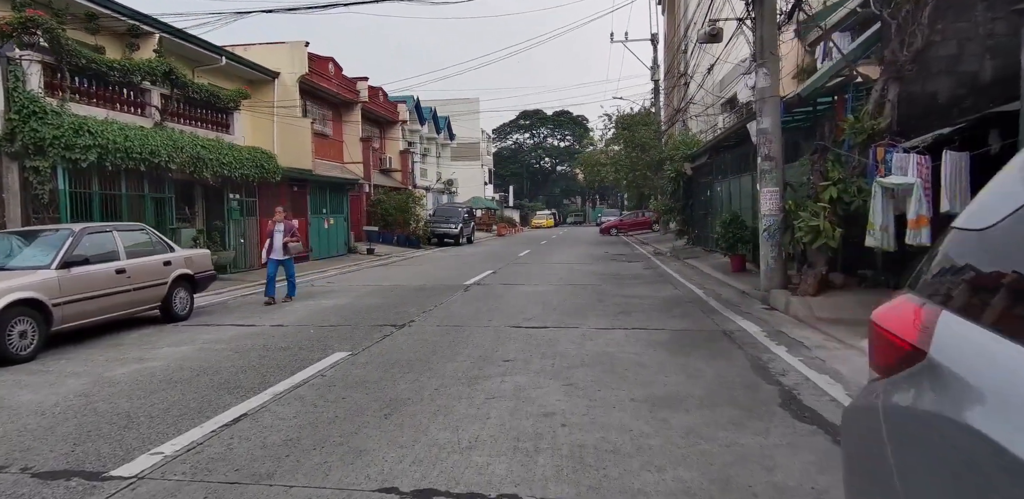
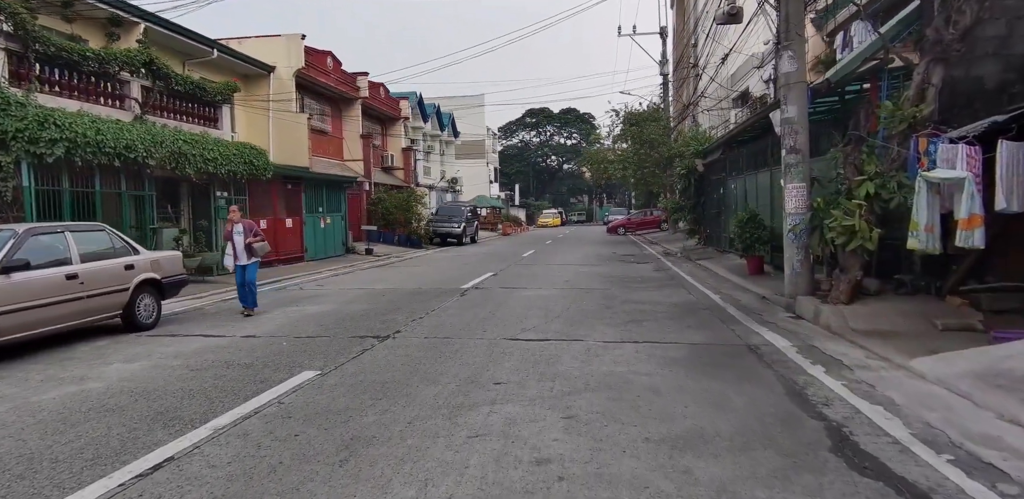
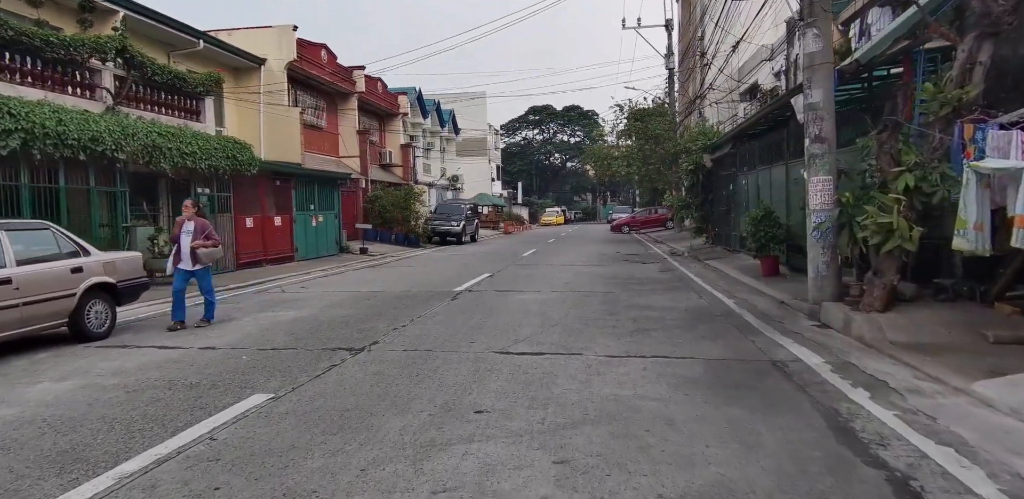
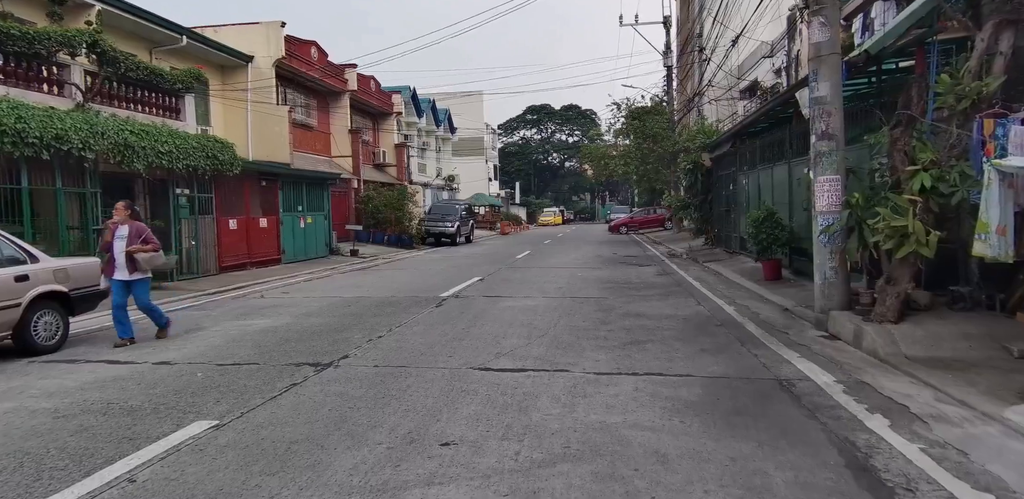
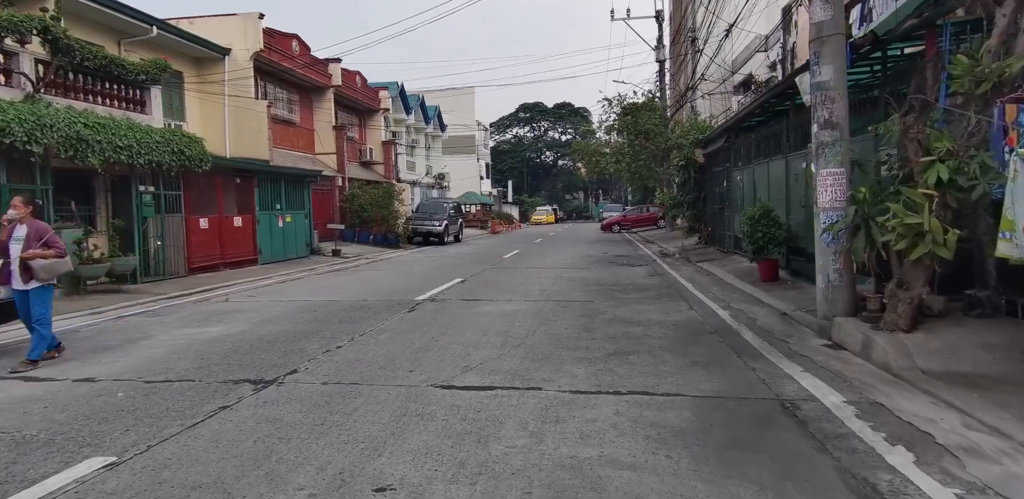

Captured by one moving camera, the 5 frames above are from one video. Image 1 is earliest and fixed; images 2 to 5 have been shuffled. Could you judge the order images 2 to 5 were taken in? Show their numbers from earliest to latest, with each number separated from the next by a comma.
2, 3, 4, 5
